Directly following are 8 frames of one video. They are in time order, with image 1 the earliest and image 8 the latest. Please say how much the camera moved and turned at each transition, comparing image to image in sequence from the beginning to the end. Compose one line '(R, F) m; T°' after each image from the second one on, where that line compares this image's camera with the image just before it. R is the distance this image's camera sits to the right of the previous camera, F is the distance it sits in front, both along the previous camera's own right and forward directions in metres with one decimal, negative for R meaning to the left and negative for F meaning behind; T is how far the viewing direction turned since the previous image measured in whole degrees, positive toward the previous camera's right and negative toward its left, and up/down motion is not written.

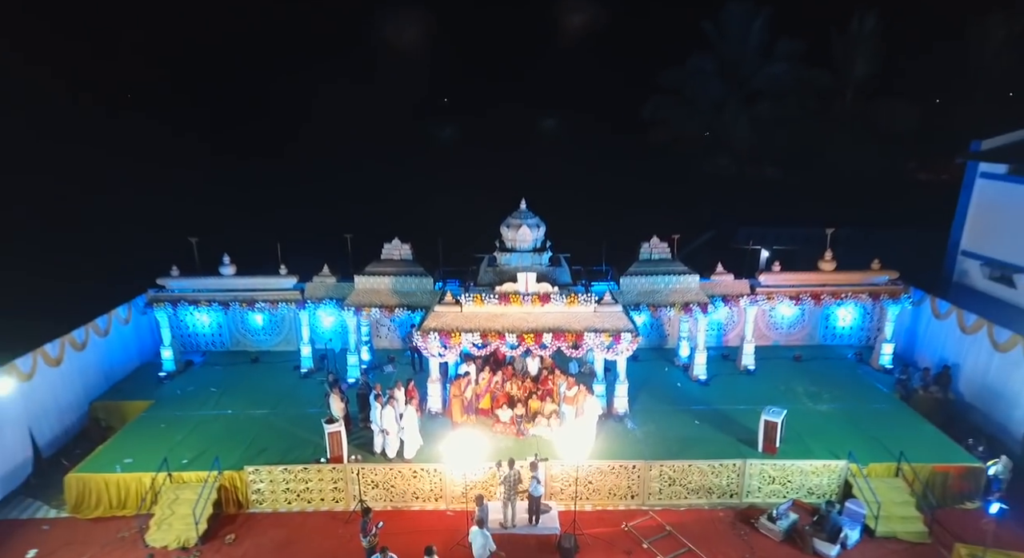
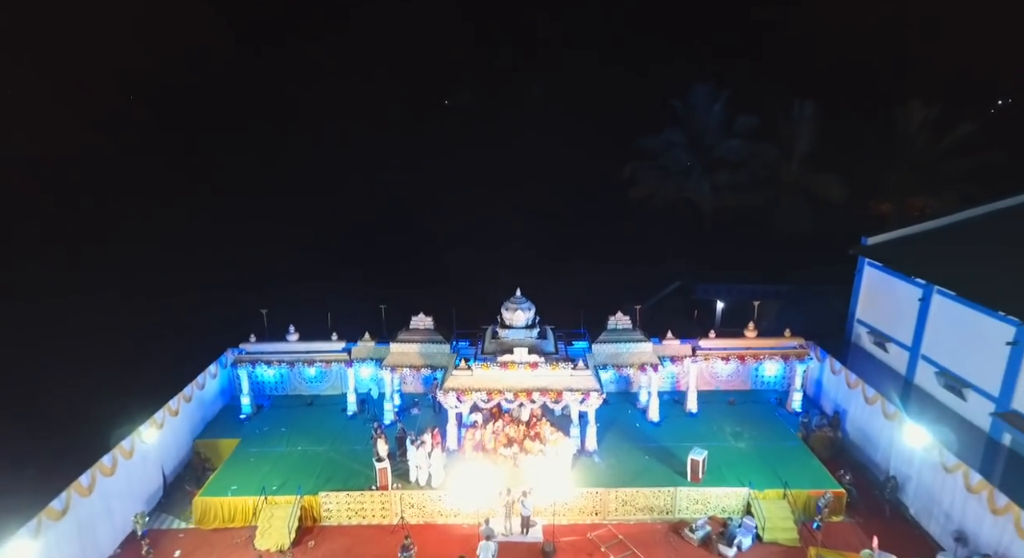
(0.0, -4.3) m; 0°
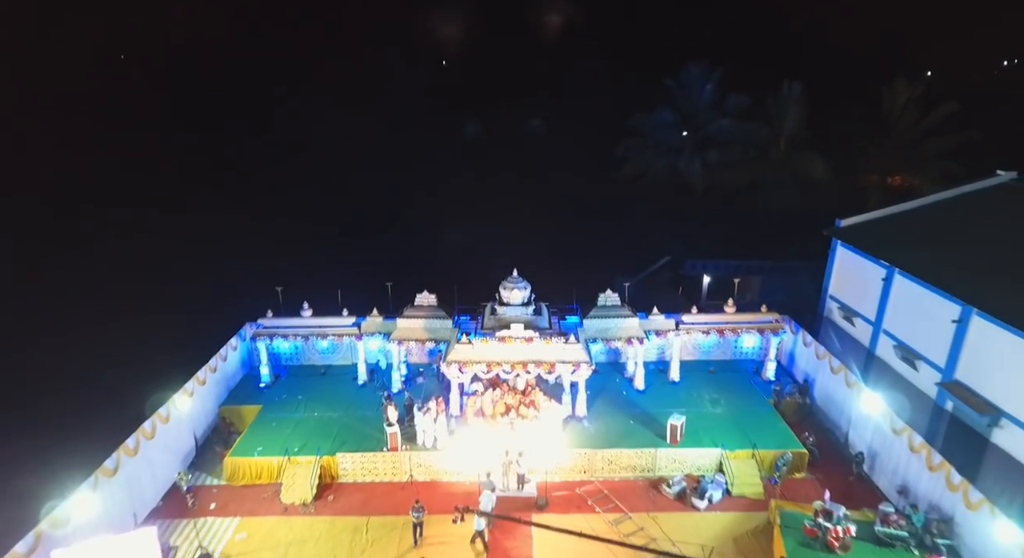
(+0.1, -1.4) m; 0°
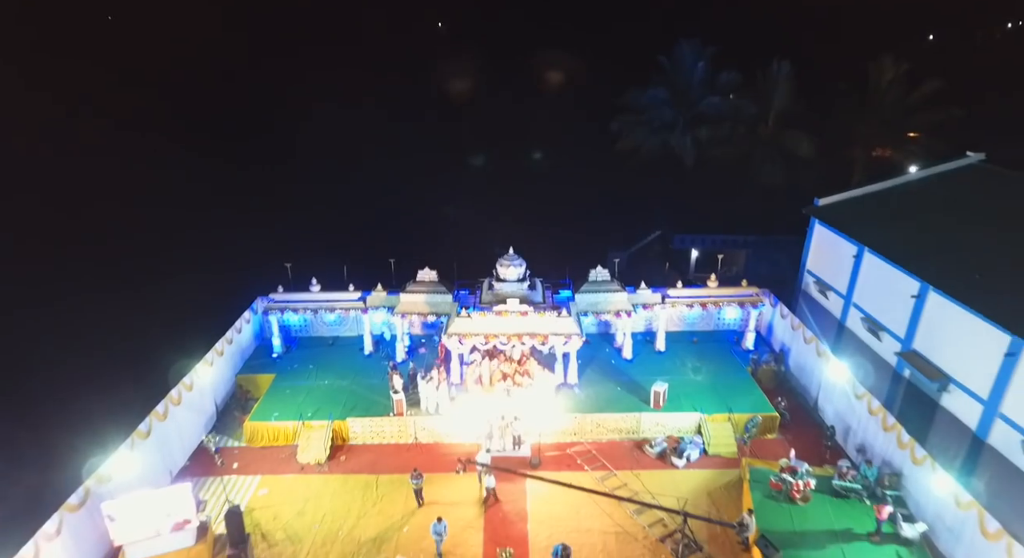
(0.0, -1.2) m; 0°
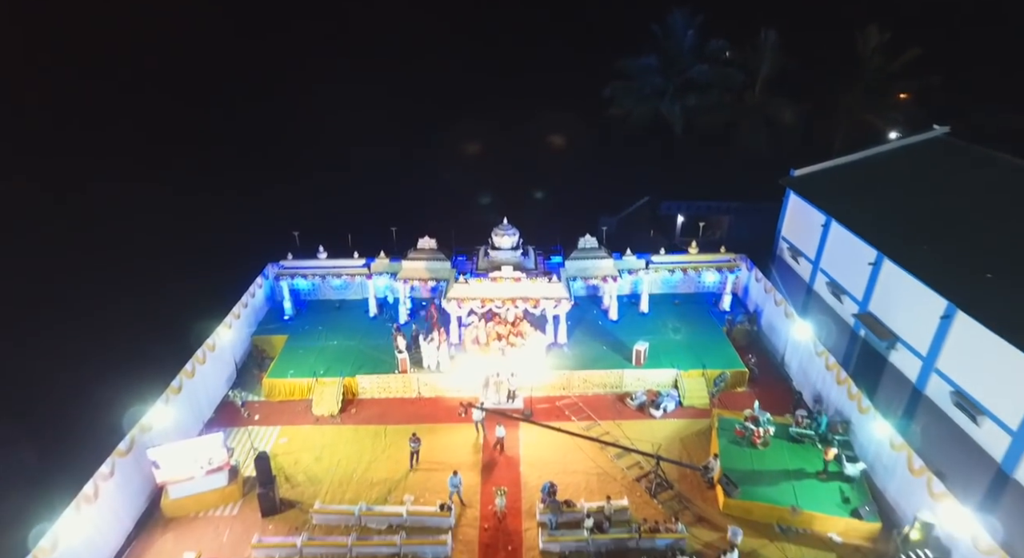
(+0.1, -1.5) m; 0°
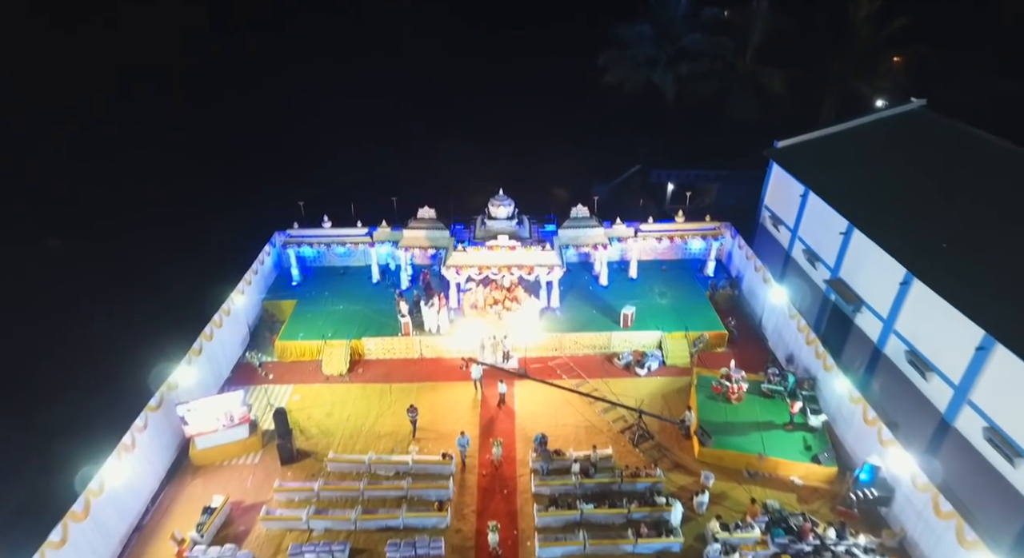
(+0.1, -1.3) m; 0°
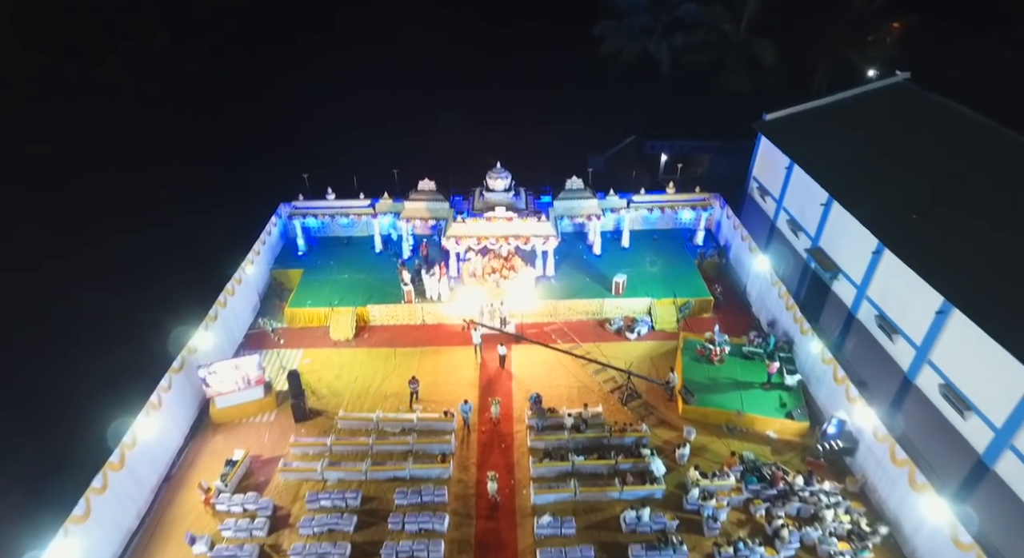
(+0.1, -1.1) m; 0°
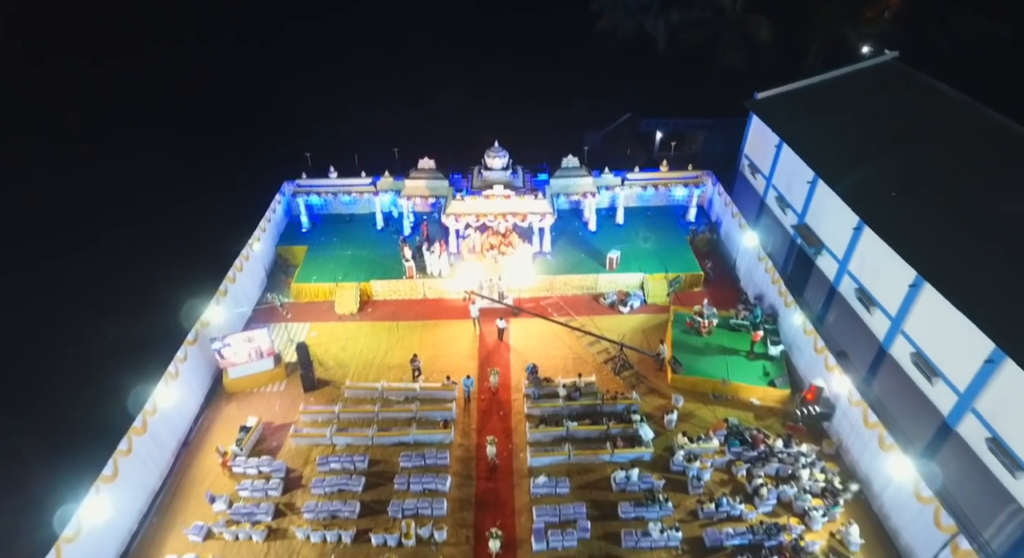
(0.0, -0.9) m; 0°
